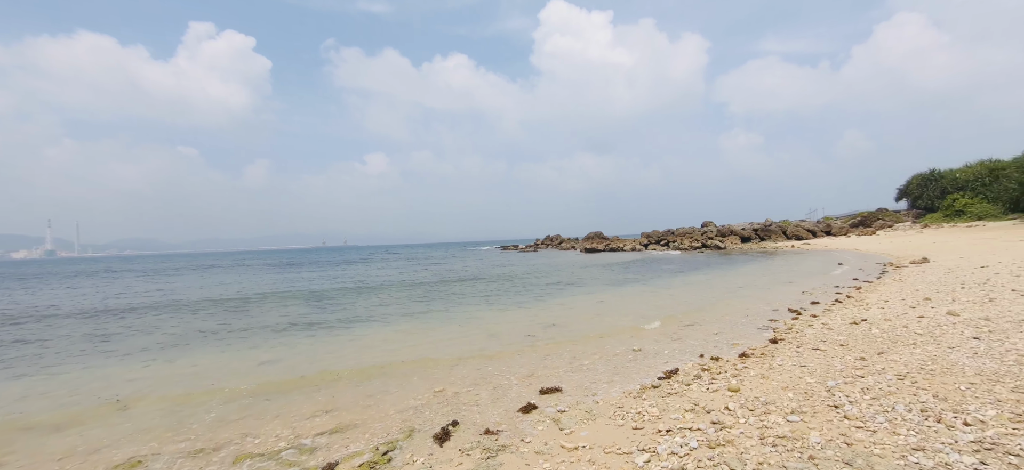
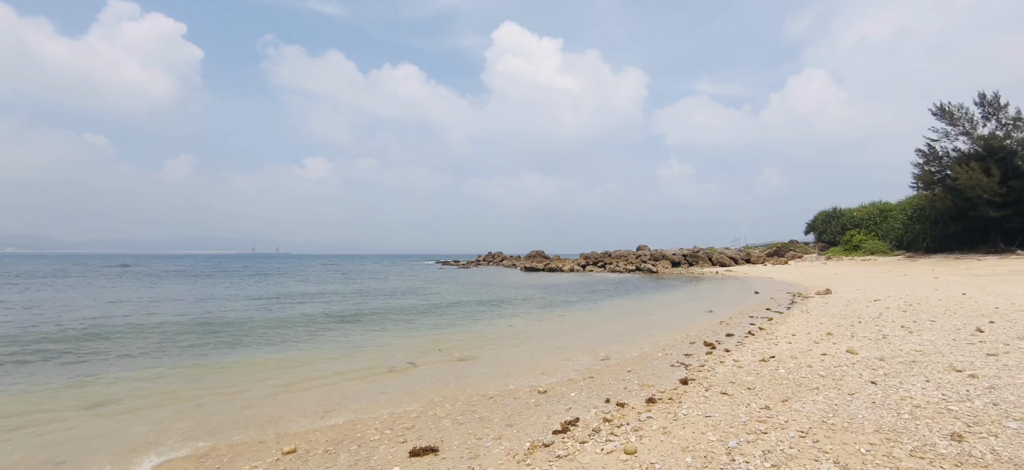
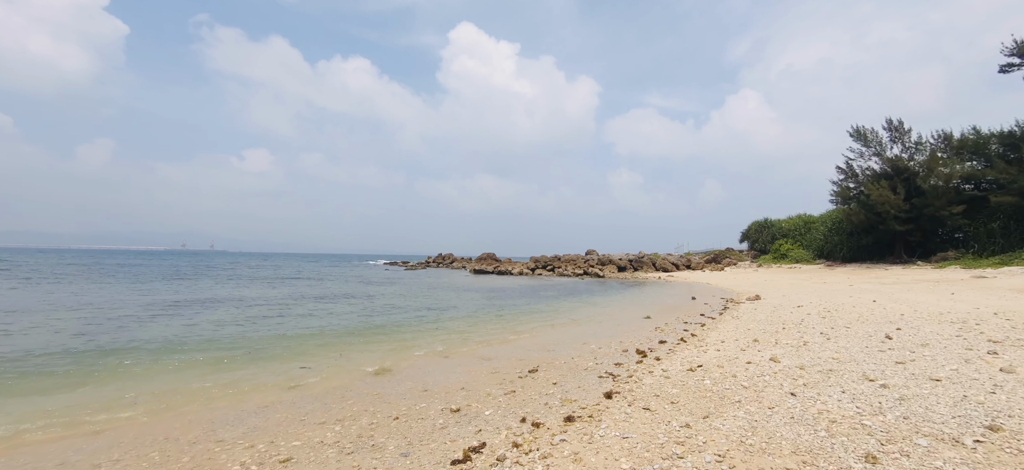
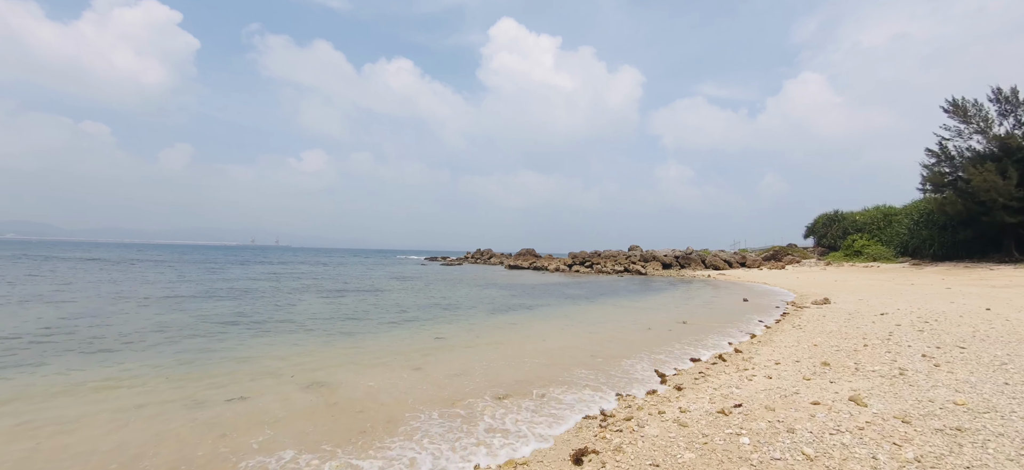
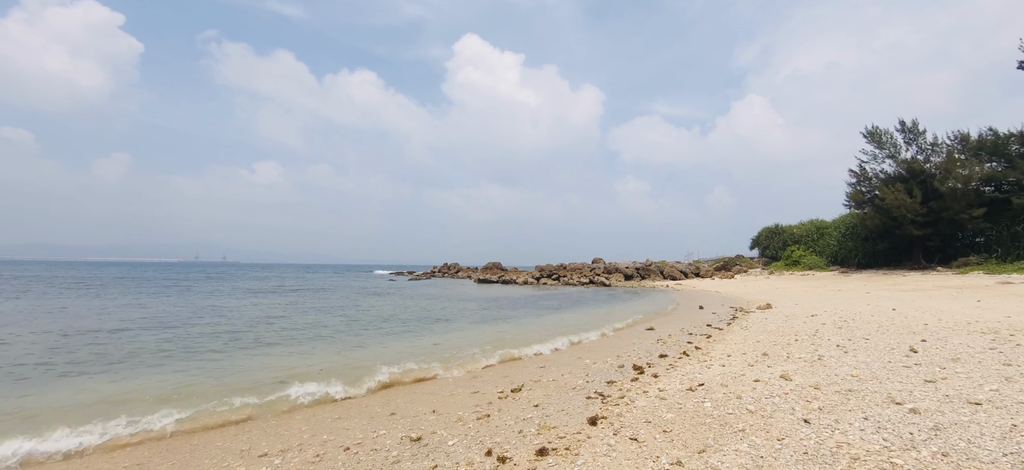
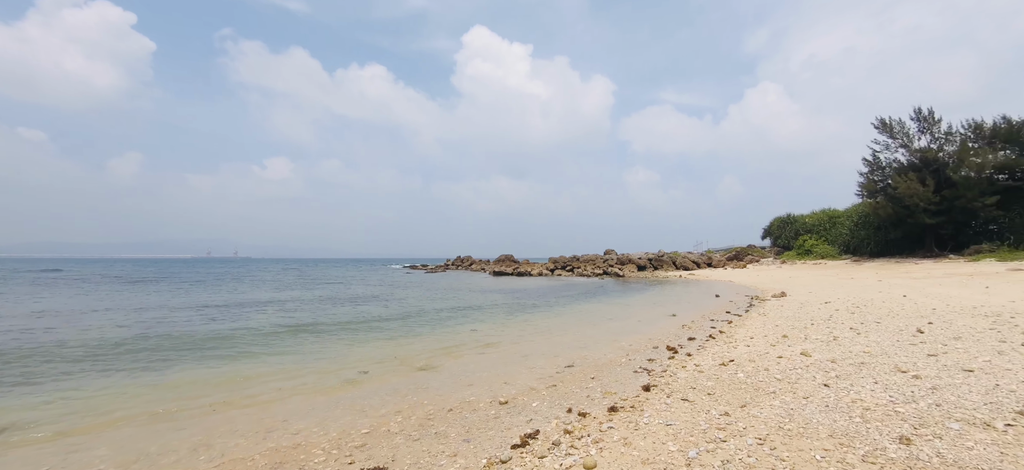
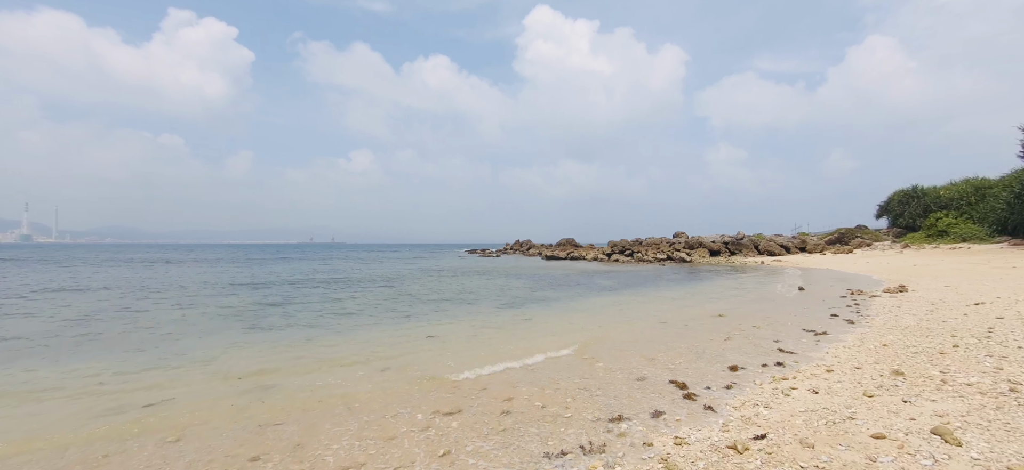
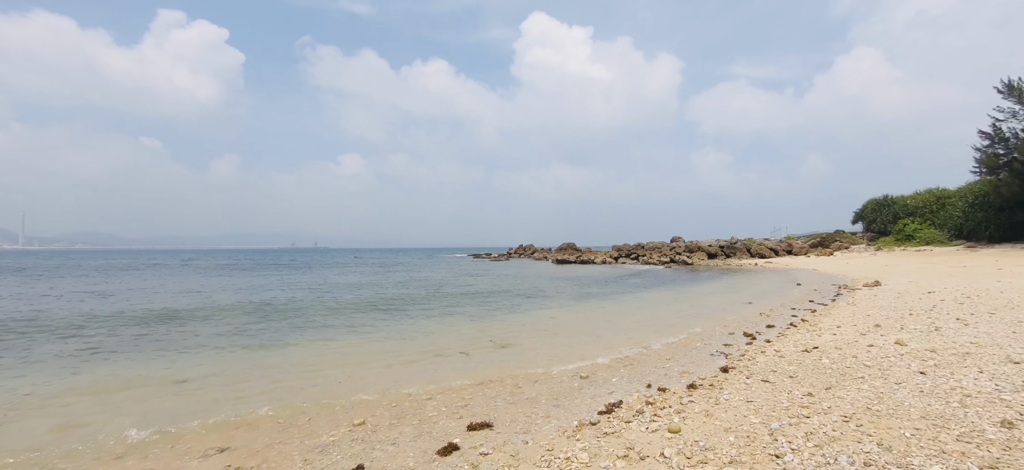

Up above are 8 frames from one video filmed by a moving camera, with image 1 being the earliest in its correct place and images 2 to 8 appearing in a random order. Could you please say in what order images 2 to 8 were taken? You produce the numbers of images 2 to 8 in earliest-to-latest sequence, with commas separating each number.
8, 2, 6, 3, 5, 4, 7
